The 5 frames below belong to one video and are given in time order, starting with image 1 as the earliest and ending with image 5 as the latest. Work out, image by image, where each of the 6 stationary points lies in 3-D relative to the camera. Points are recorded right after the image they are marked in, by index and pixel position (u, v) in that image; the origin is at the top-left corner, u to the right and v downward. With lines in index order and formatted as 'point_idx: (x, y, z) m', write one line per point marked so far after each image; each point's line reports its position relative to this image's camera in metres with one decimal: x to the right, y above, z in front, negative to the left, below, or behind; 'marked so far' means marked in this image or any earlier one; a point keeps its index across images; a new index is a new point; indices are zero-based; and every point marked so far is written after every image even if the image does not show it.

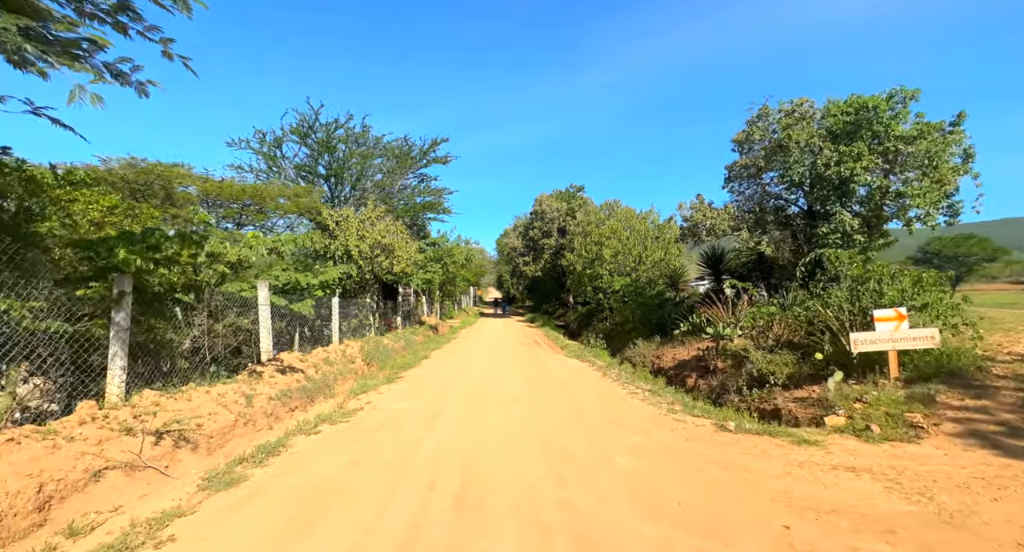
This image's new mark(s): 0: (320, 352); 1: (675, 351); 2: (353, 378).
0: (-4.8, -1.9, +10.4) m
1: (+4.3, -2.0, +11.2) m
2: (-3.9, -2.5, +10.2) m
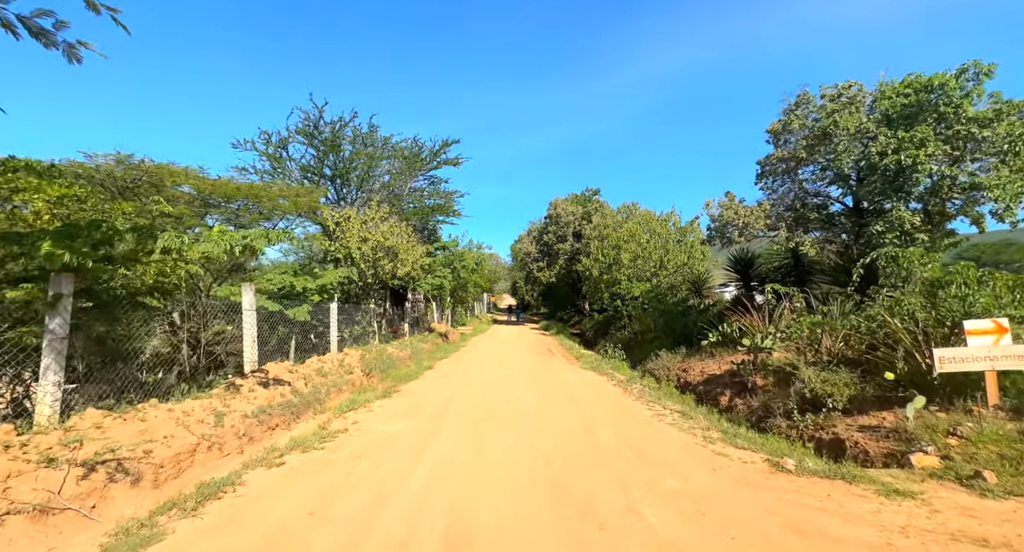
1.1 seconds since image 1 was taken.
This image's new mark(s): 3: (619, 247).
0: (-4.5, -2.0, +9.6) m
1: (+4.6, -2.1, +10.0) m
2: (-3.7, -2.6, +9.4) m
3: (+4.9, +1.4, +19.3) m
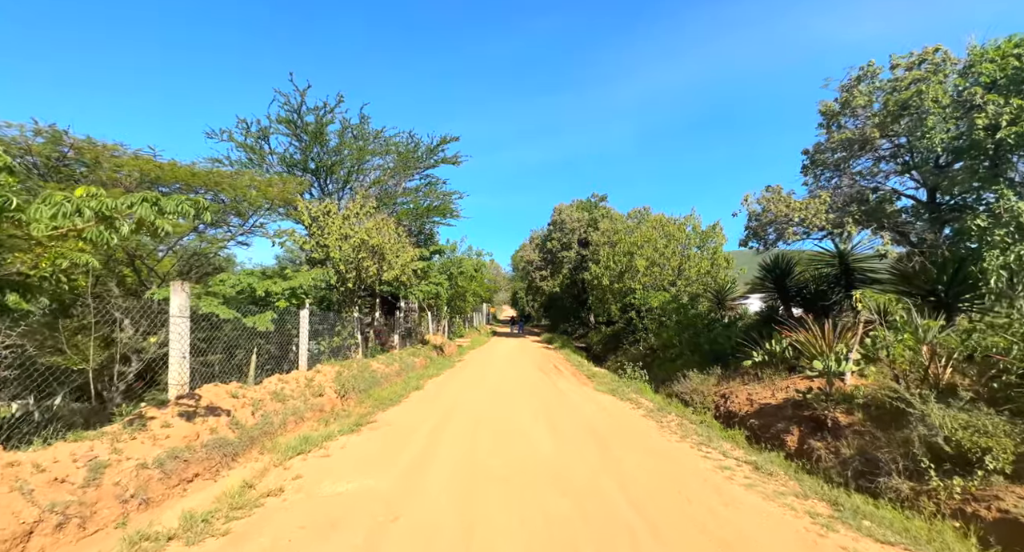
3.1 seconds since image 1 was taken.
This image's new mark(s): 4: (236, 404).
0: (-4.4, -2.0, +7.8) m
1: (+4.6, -2.2, +8.2) m
2: (-3.6, -2.6, +7.6) m
3: (+5.0, +1.0, +17.6) m
4: (-4.2, -1.9, +6.4) m
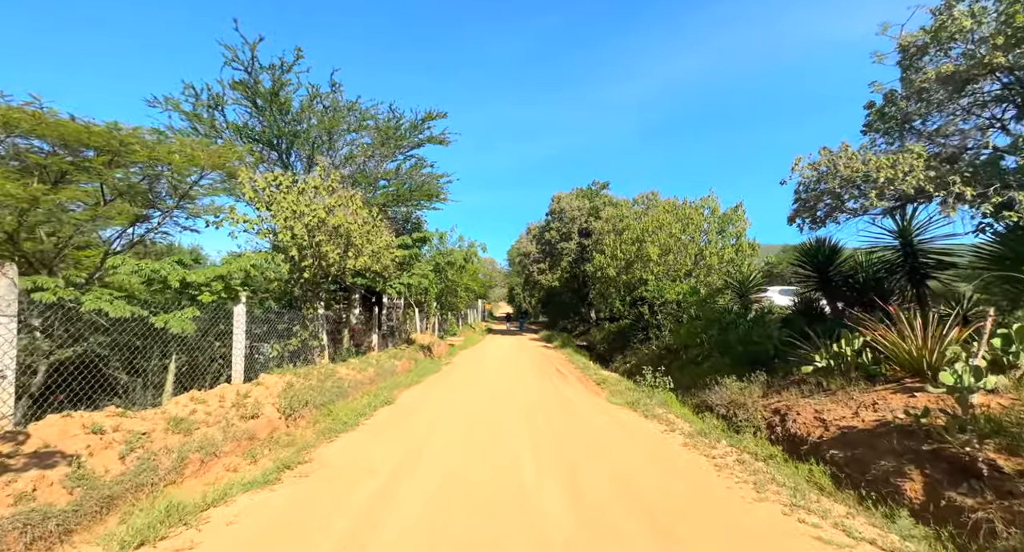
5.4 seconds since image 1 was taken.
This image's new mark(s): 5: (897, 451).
0: (-4.6, -1.8, +5.8) m
1: (+4.5, -1.9, +6.3) m
2: (-3.7, -2.4, +5.6) m
3: (+4.8, +1.3, +15.6) m
4: (-4.3, -1.7, +4.3) m
5: (+4.3, -1.9, +4.6) m
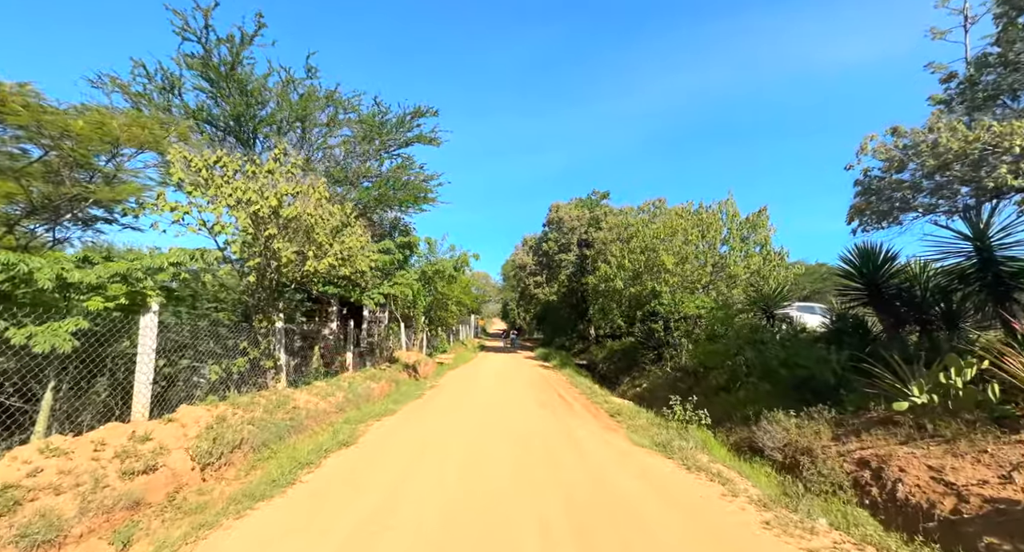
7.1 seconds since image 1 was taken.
0: (-4.6, -1.7, +3.9) m
1: (+4.5, -2.0, +4.5) m
2: (-3.7, -2.3, +3.7) m
3: (+4.7, +0.9, +14.0) m
4: (-4.3, -1.6, +2.5) m
5: (+4.3, -1.9, +2.9) m
